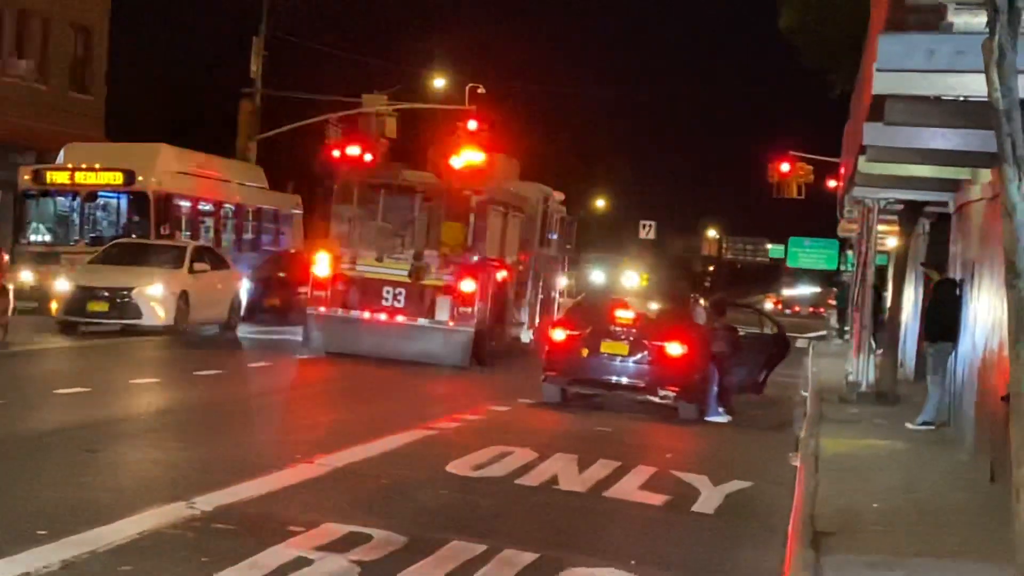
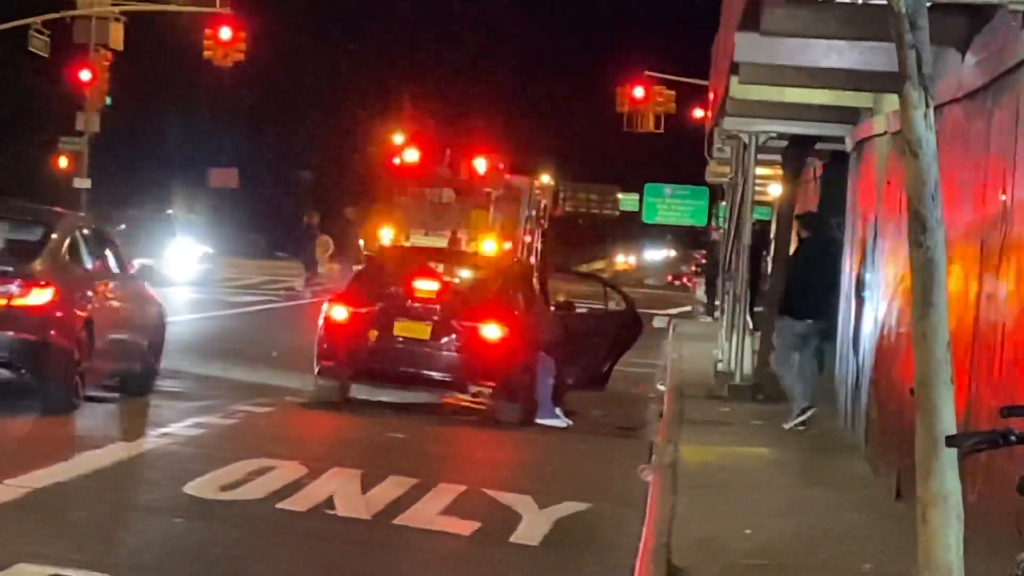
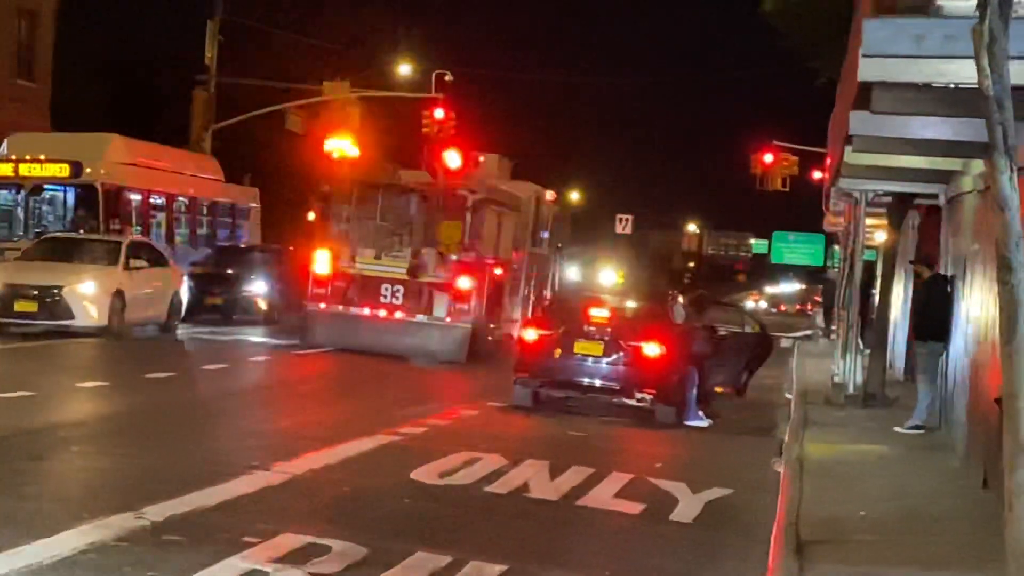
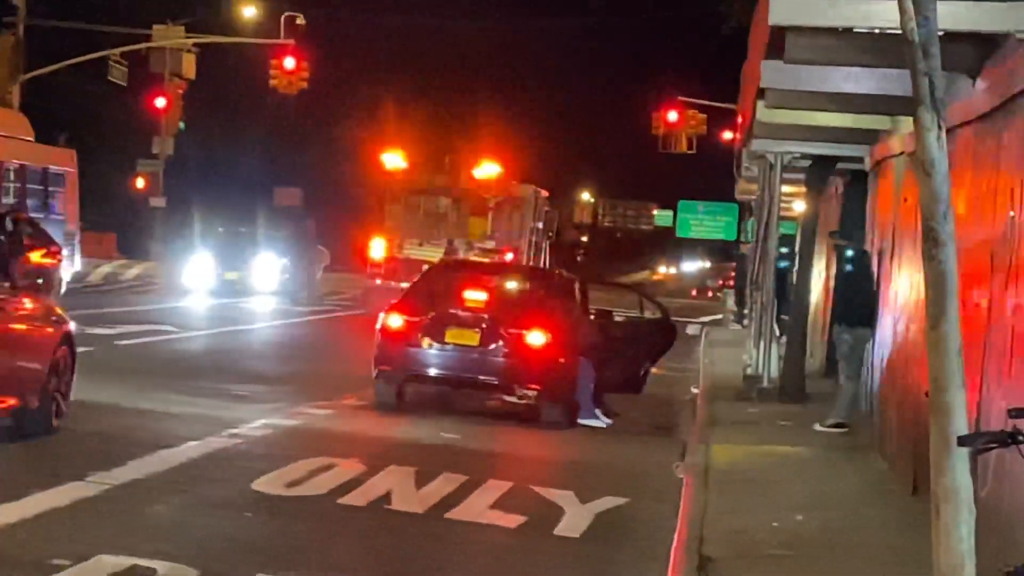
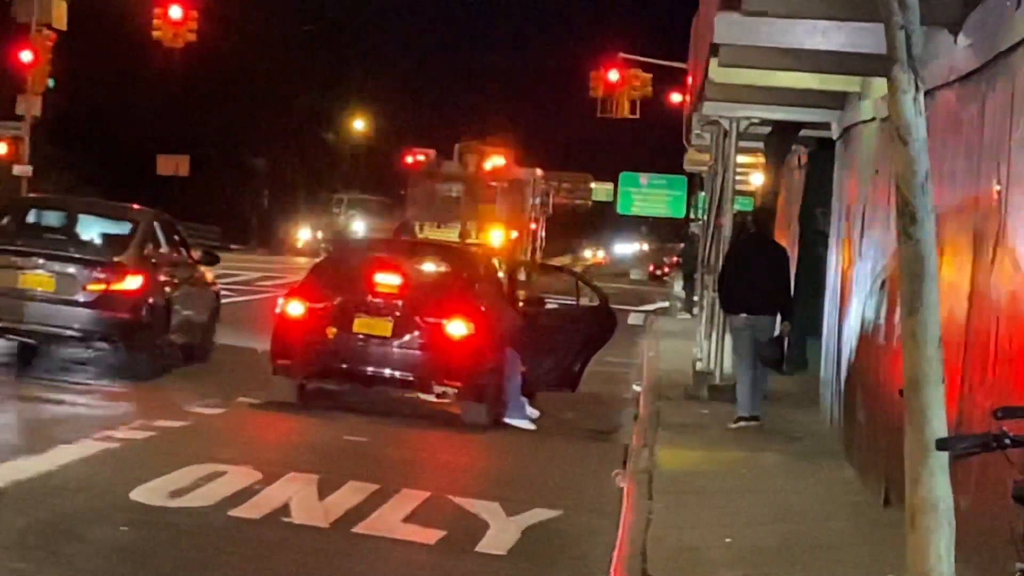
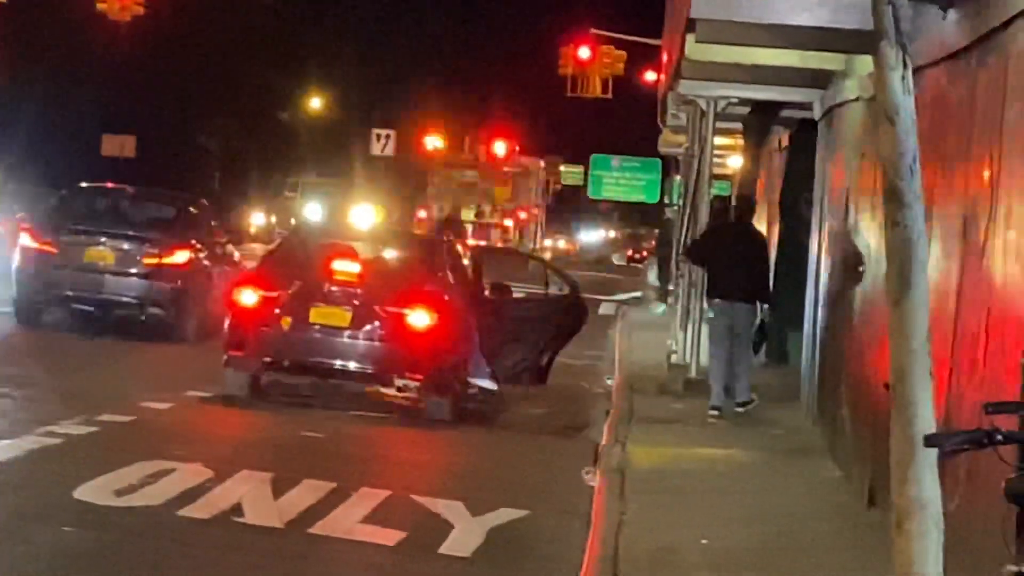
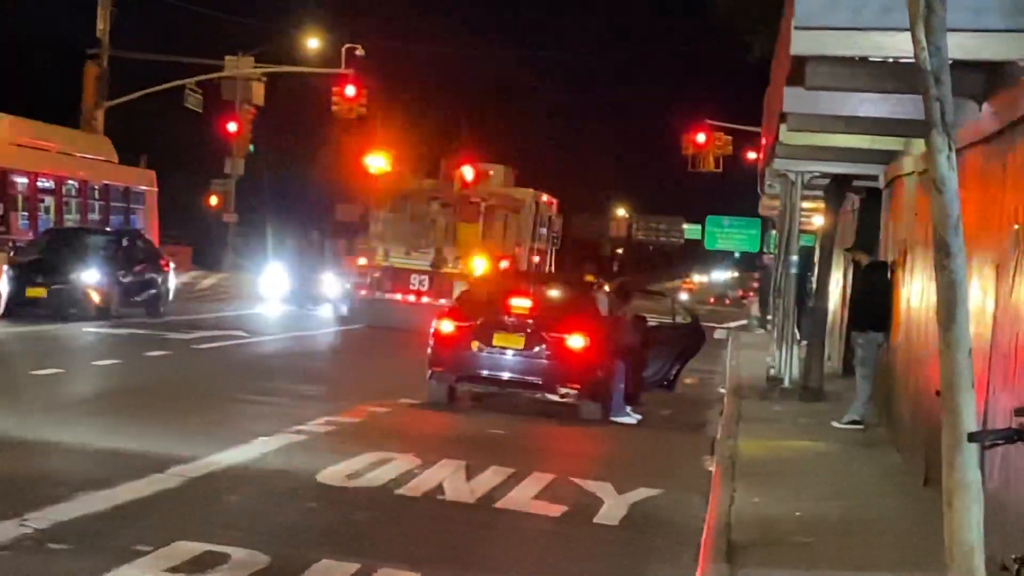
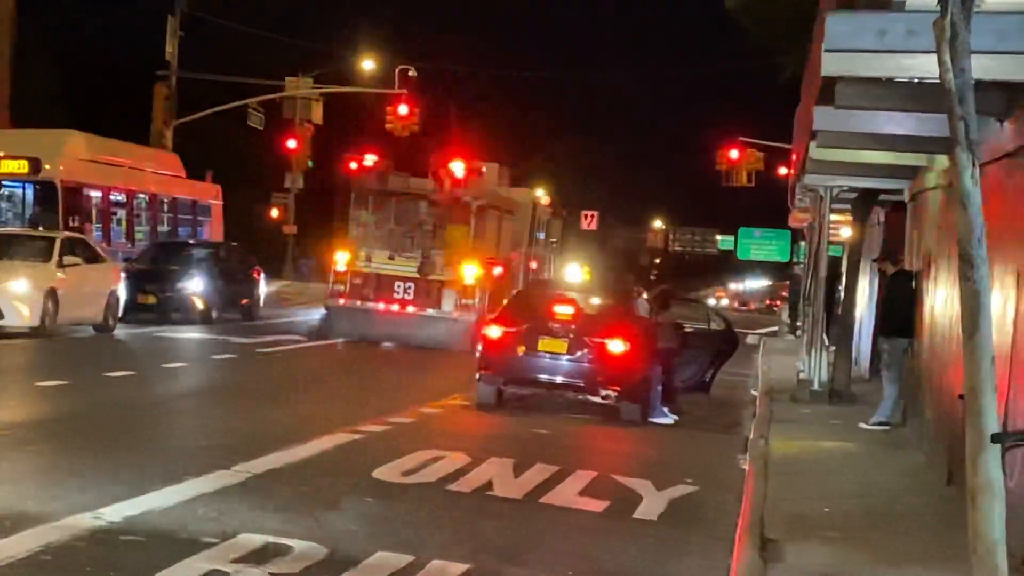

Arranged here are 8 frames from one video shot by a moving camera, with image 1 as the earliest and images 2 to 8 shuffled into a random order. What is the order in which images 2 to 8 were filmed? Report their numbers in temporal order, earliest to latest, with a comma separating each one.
3, 8, 7, 4, 2, 5, 6
